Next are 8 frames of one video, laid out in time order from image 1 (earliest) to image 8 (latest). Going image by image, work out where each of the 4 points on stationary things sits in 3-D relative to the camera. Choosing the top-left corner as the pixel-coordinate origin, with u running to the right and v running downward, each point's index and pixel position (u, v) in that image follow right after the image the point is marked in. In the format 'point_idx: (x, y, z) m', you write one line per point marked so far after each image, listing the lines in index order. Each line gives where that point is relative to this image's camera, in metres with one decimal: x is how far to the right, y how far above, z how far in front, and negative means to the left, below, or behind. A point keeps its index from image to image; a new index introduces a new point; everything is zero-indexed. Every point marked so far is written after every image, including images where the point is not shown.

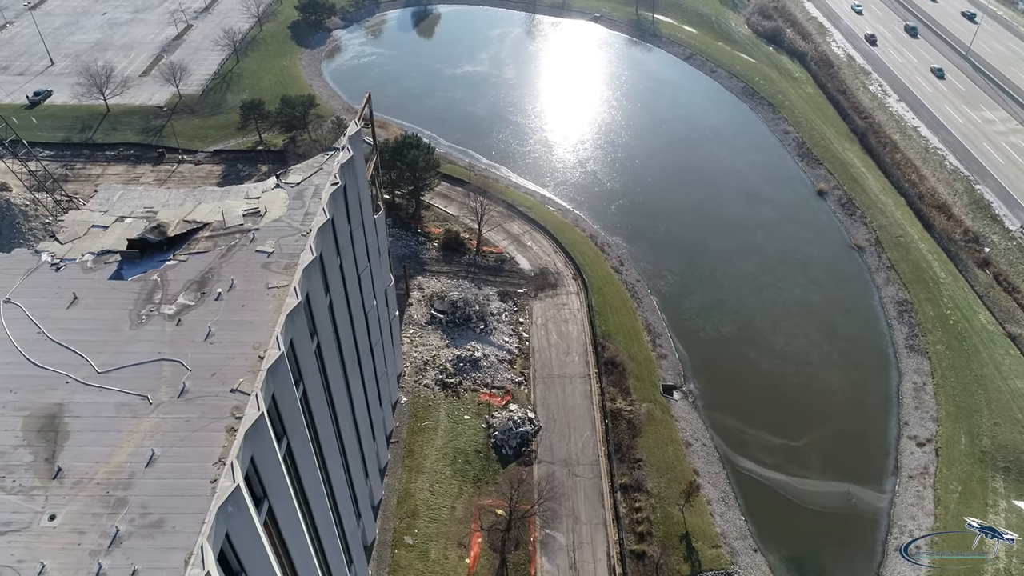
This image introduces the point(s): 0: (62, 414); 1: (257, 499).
0: (-11.6, -3.2, +18.5) m
1: (-6.7, -5.6, +19.0) m
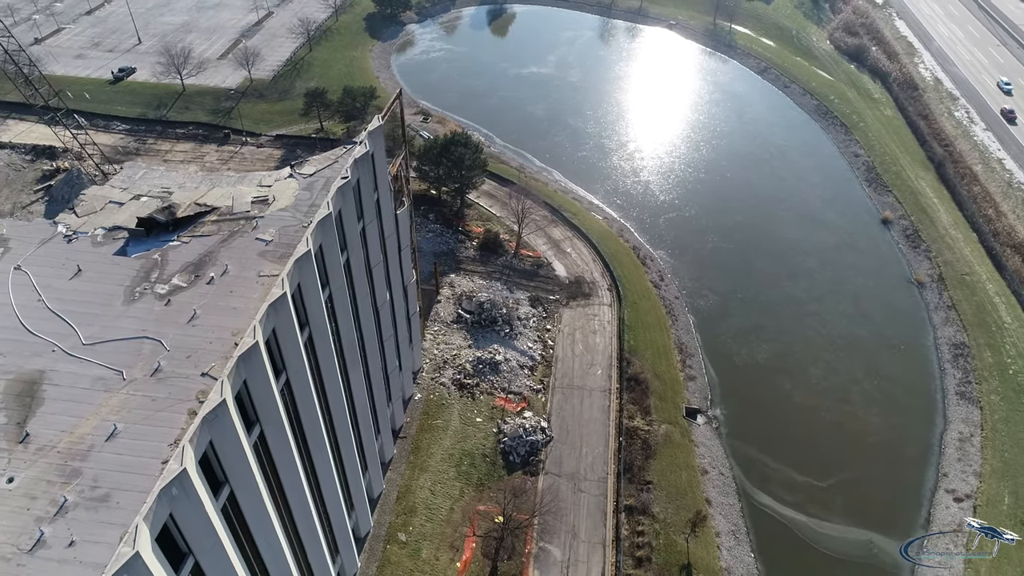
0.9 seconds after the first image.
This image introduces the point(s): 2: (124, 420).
0: (-12.7, -2.5, +19.3) m
1: (-8.0, -5.2, +19.3) m
2: (-9.9, -3.4, +18.3) m
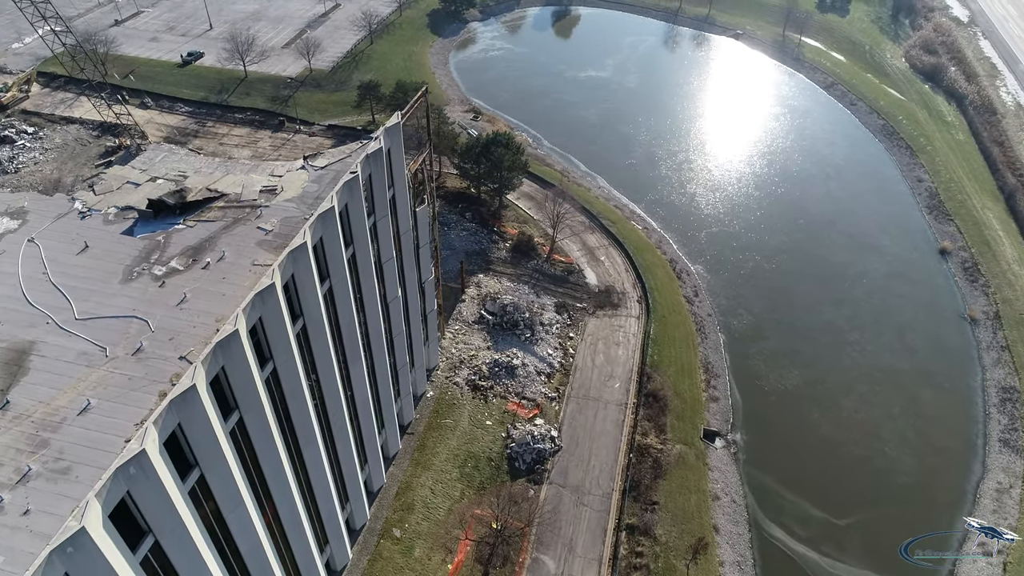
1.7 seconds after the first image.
0: (-13.4, -1.7, +20.0) m
1: (-9.0, -4.8, +19.6) m
2: (-10.9, -2.9, +18.8) m
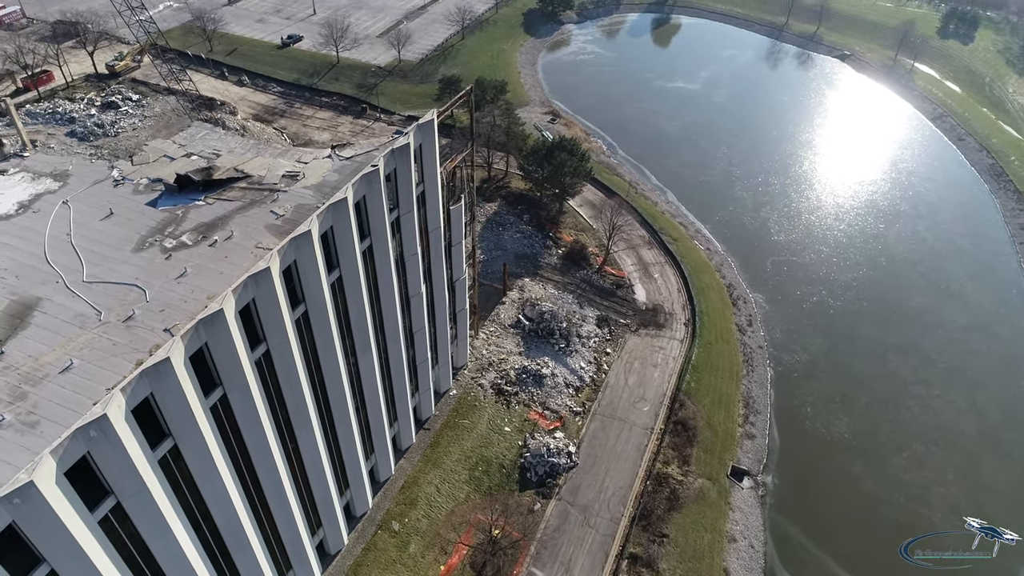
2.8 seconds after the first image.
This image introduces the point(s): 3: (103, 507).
0: (-14.1, -0.5, +21.2) m
1: (-10.1, -4.1, +20.3) m
2: (-11.8, -1.9, +19.7) m
3: (-10.9, -5.8, +19.1) m
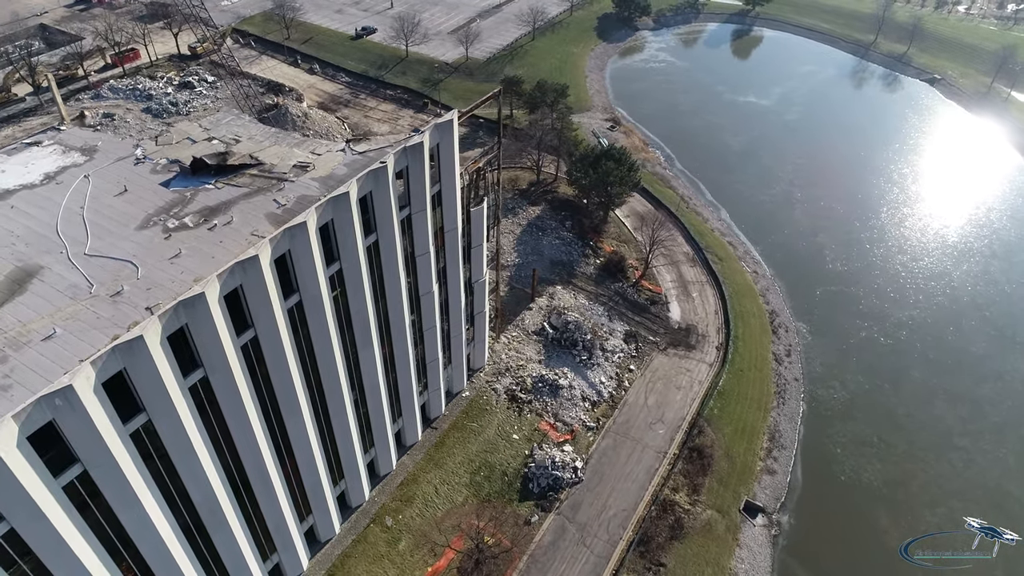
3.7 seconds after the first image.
0: (-14.7, +0.4, +22.1) m
1: (-11.2, -3.5, +20.9) m
2: (-12.8, -1.1, +20.4) m
3: (-12.2, -5.1, +19.8) m
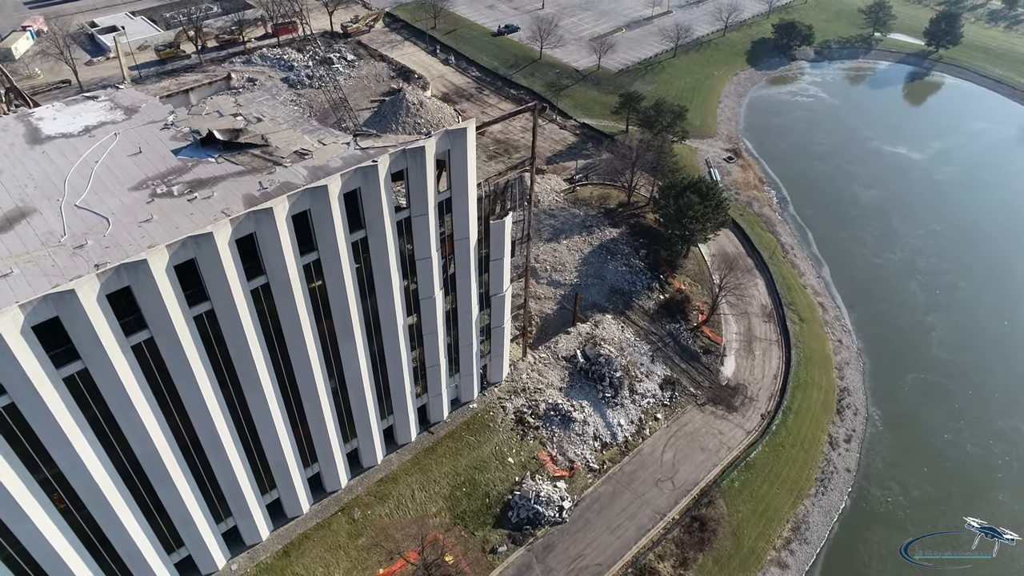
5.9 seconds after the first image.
0: (-16.4, +2.5, +24.2) m
1: (-14.0, -2.0, +22.3) m
2: (-15.2, +0.6, +22.2) m
3: (-15.5, -3.4, +21.5) m
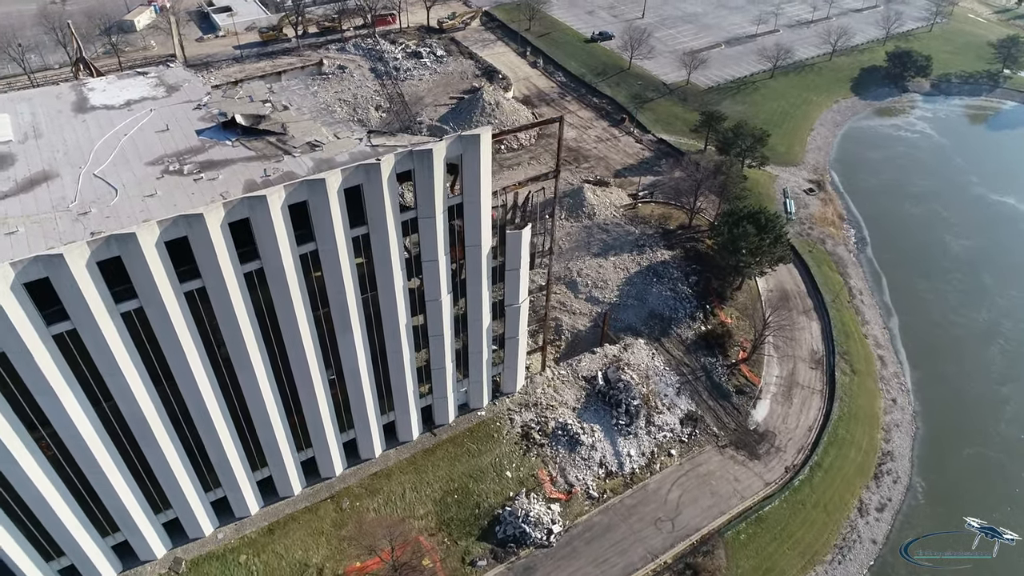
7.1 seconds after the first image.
0: (-16.7, +3.9, +25.8) m
1: (-15.1, -0.8, +23.6) m
2: (-16.0, +1.9, +23.6) m
3: (-16.9, -2.0, +23.0) m
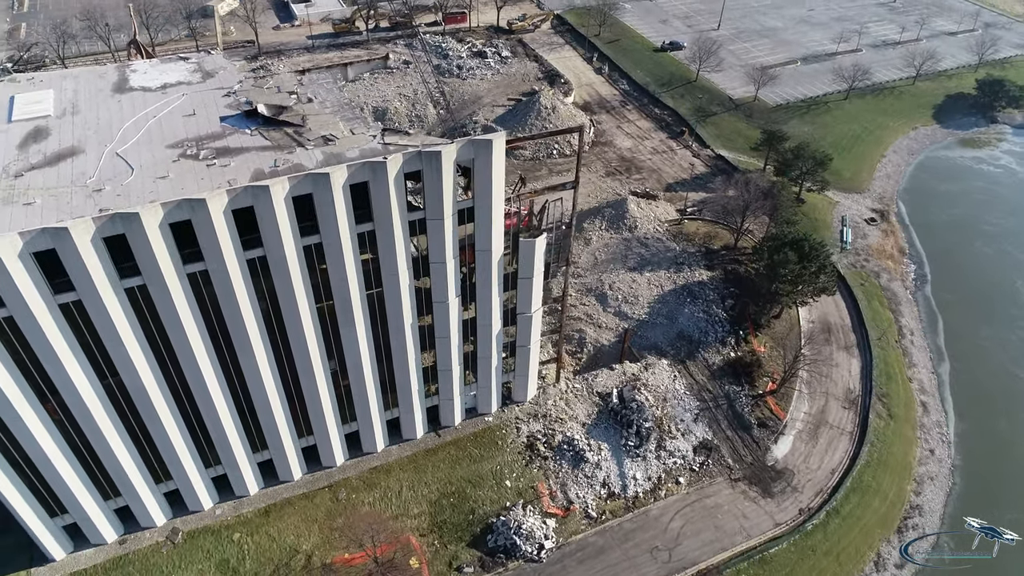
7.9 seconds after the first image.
0: (-16.5, +5.0, +27.0) m
1: (-15.6, +0.2, +24.7) m
2: (-16.2, +3.0, +24.8) m
3: (-17.5, -0.8, +24.3) m
